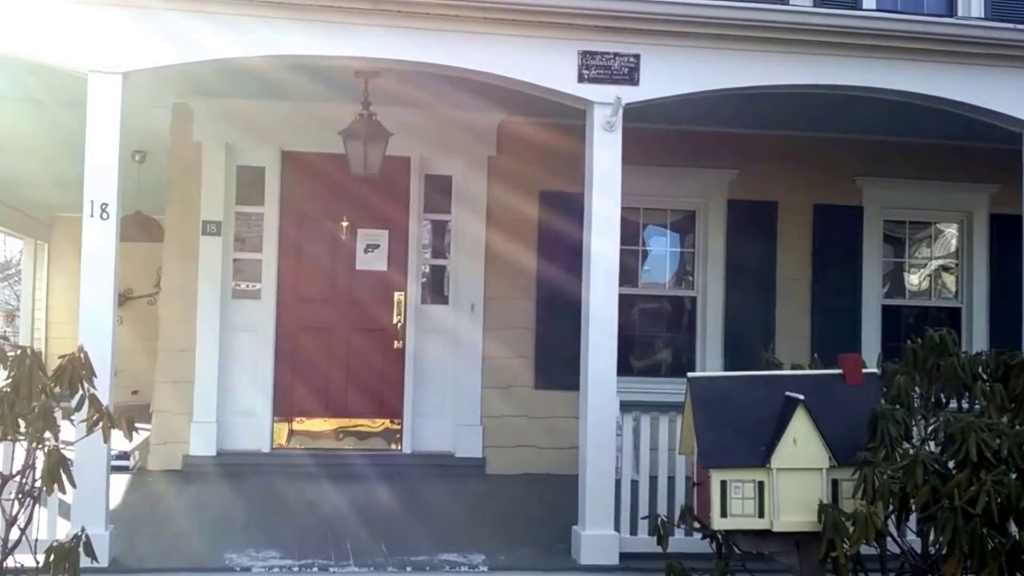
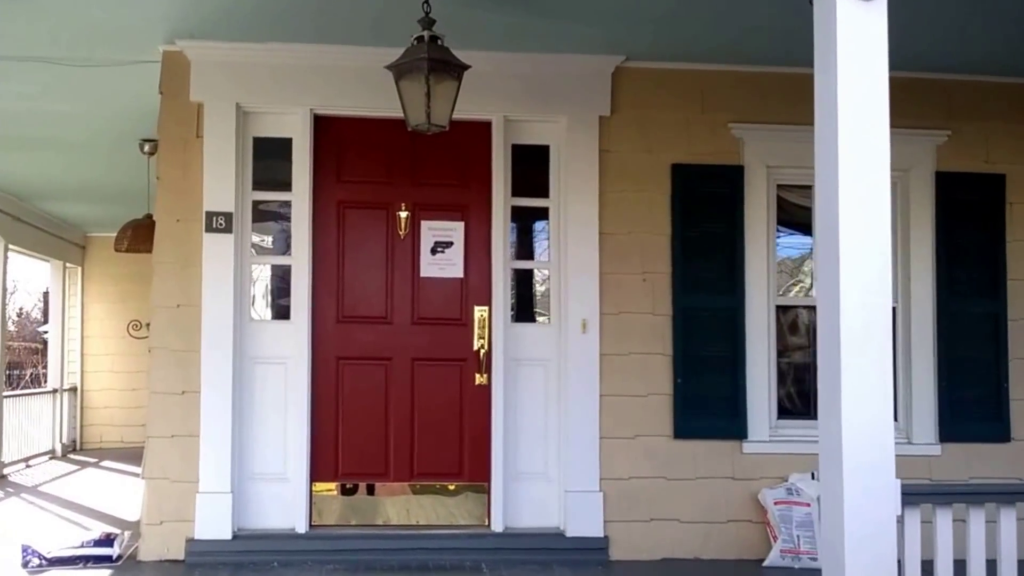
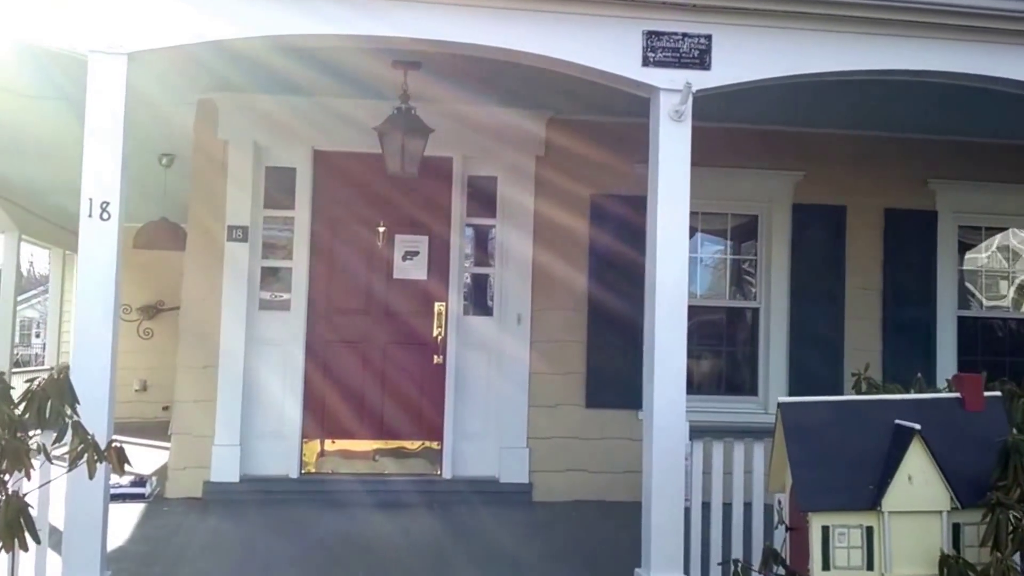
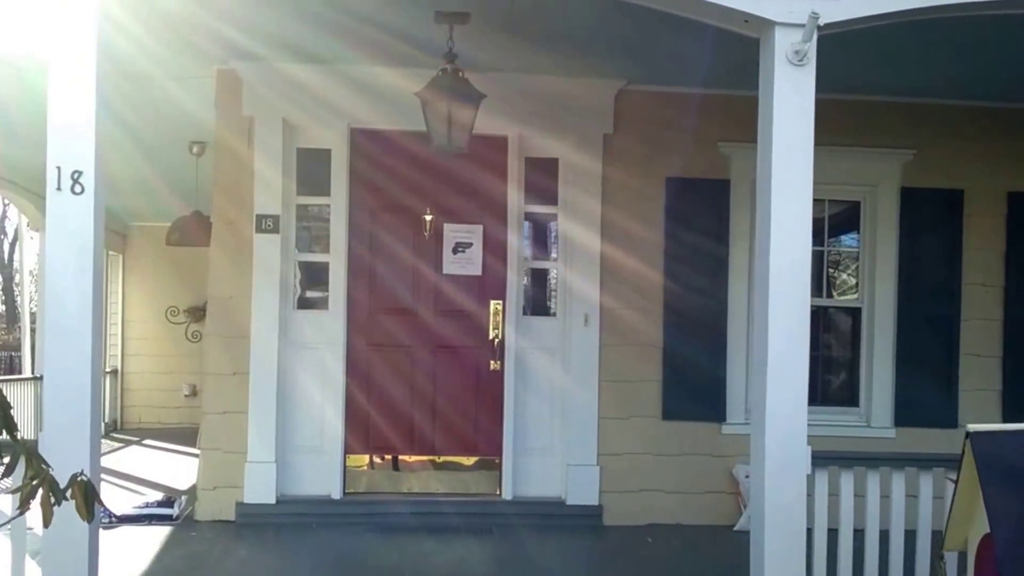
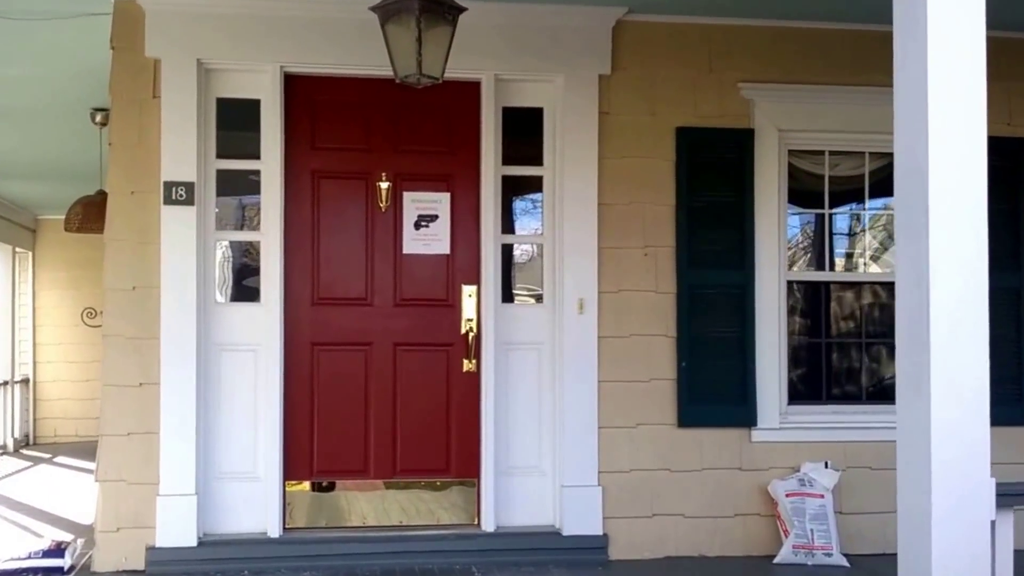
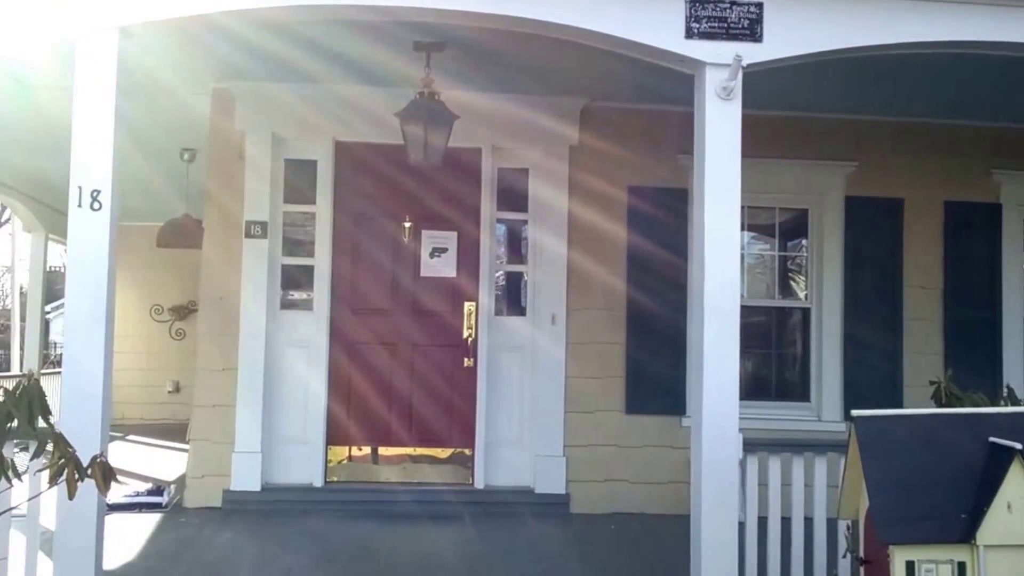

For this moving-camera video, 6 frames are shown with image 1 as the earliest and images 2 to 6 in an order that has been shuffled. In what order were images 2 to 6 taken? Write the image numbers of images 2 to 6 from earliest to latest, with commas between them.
3, 6, 4, 2, 5
